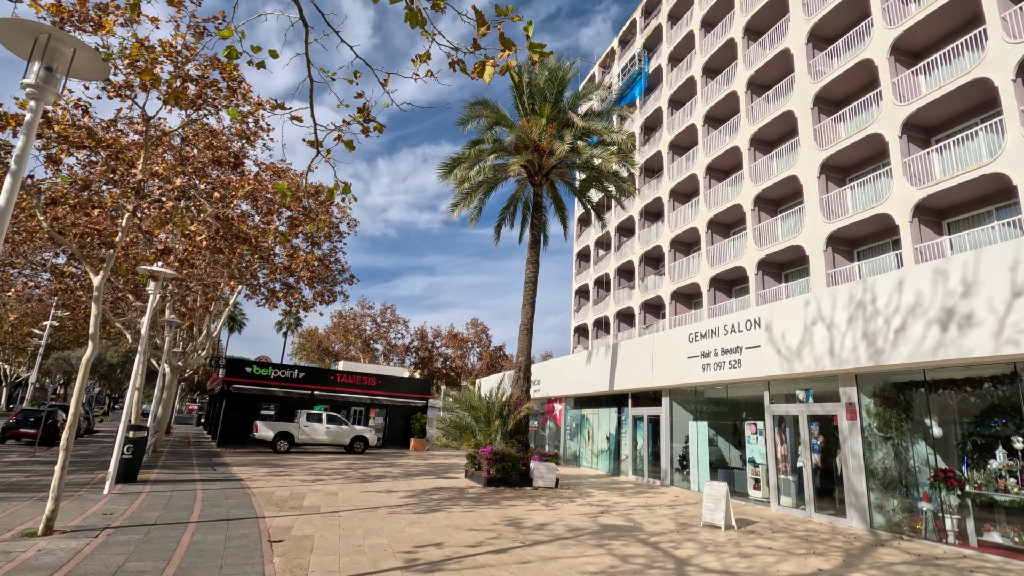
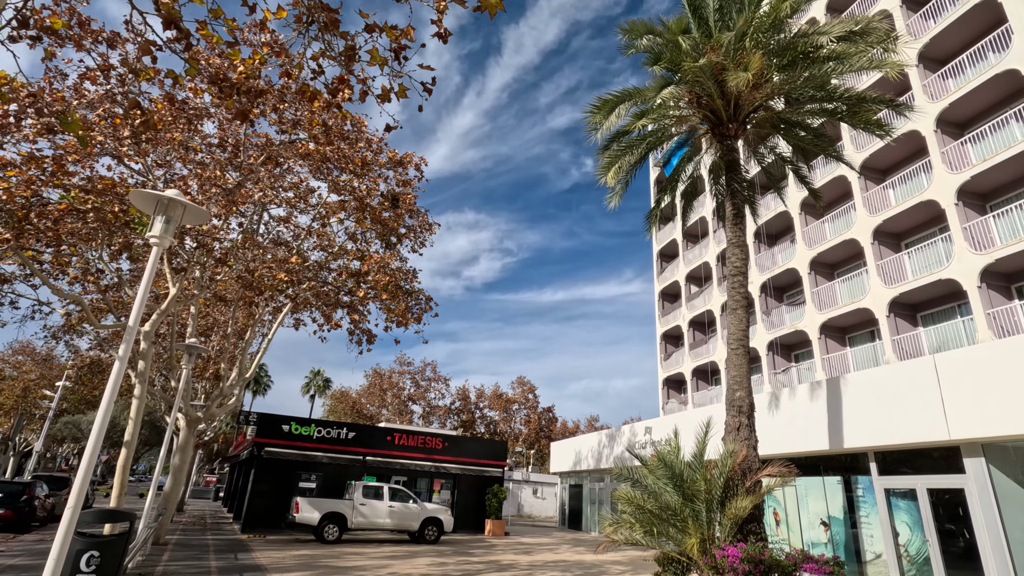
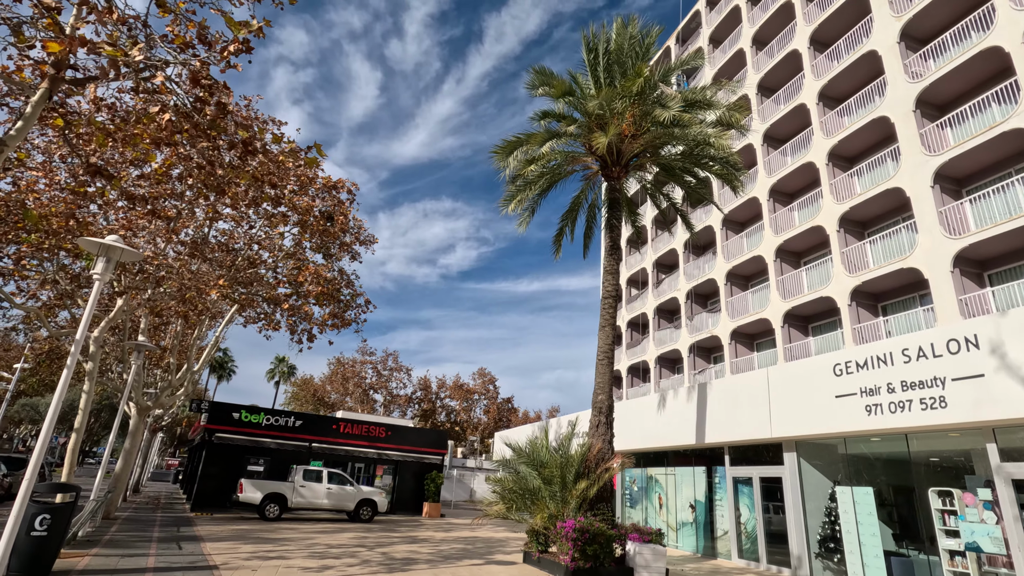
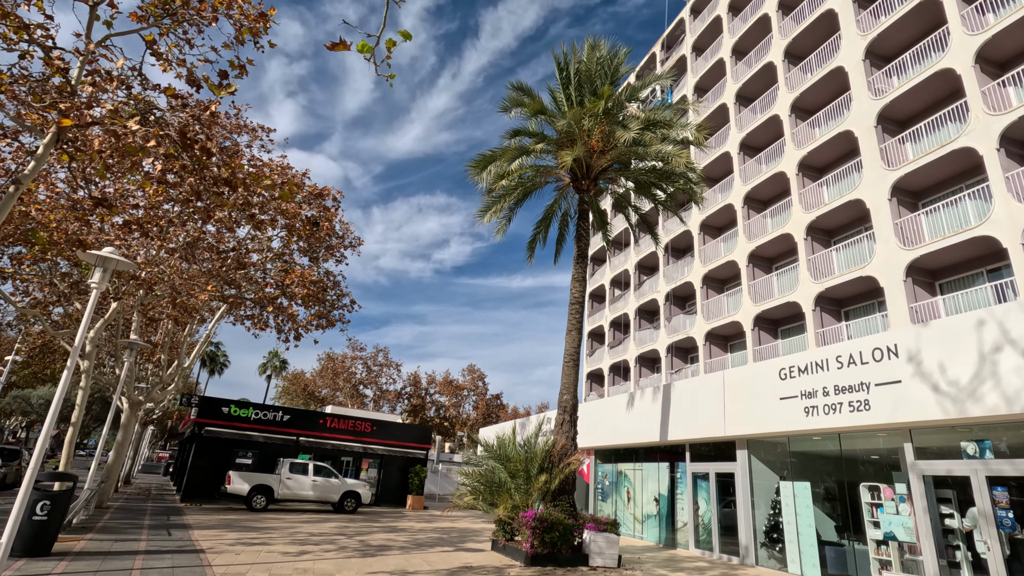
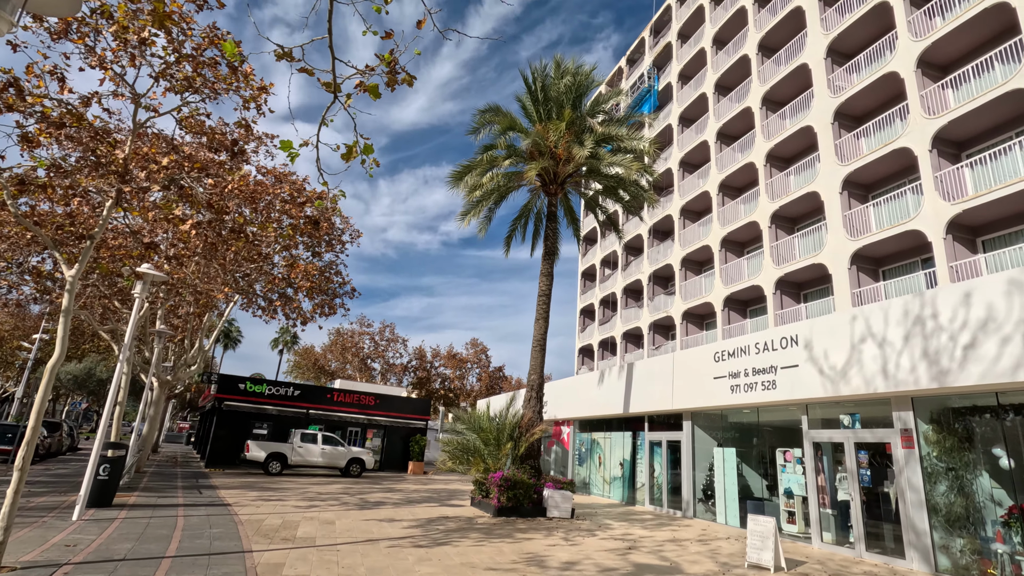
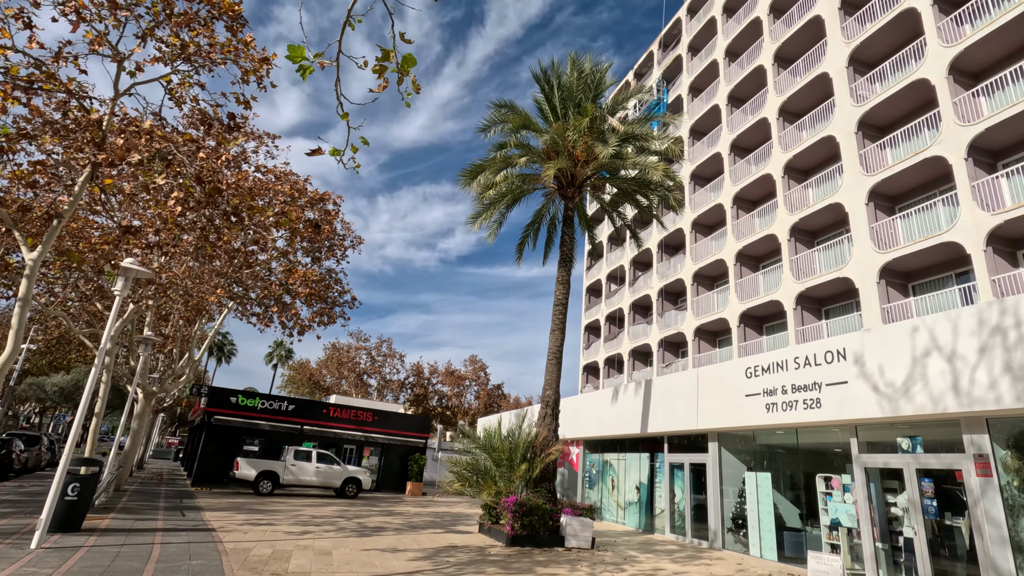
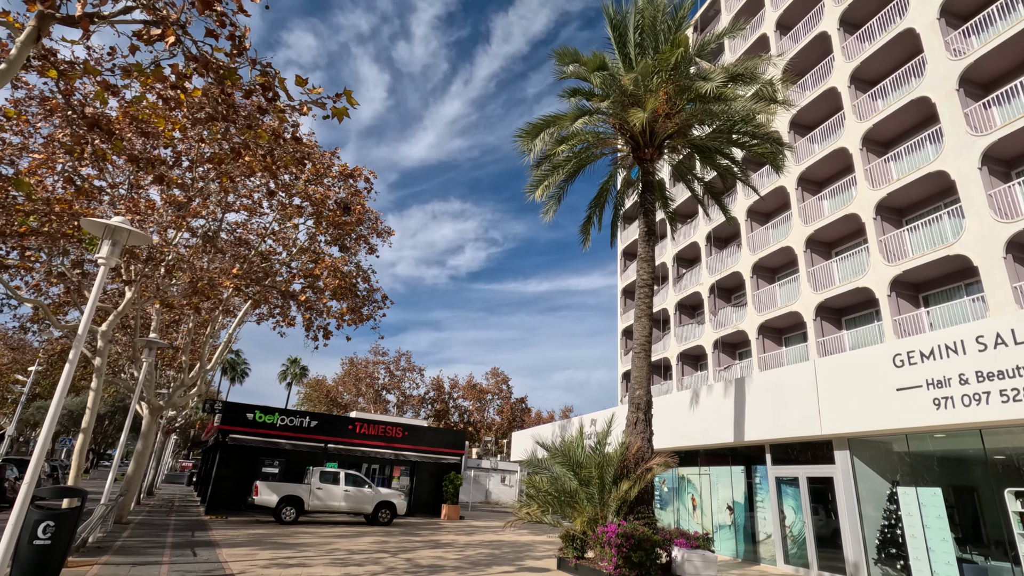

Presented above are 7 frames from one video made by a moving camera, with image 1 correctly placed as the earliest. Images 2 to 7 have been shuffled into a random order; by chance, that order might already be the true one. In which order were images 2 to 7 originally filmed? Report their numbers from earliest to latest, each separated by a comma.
5, 6, 4, 3, 7, 2
